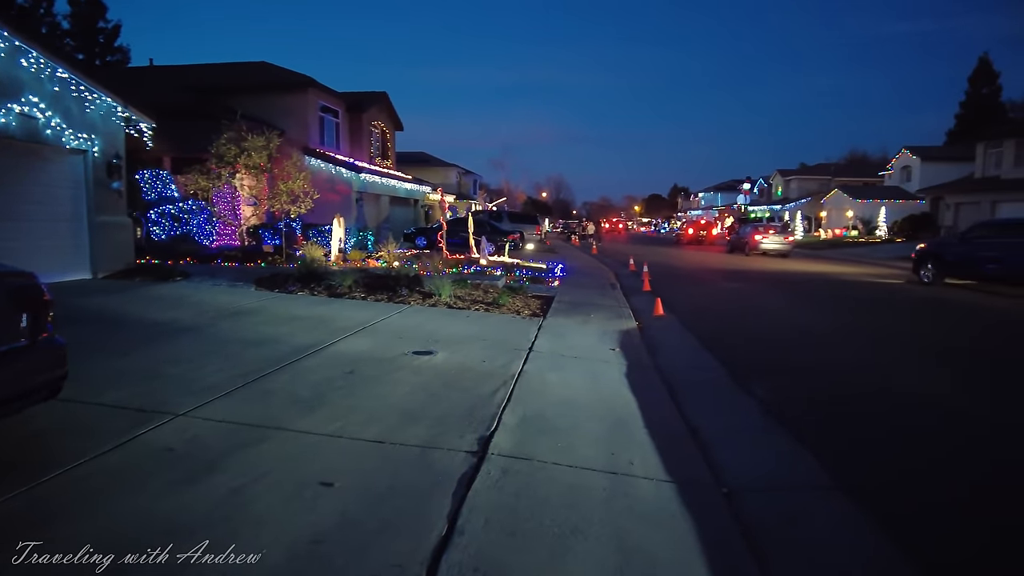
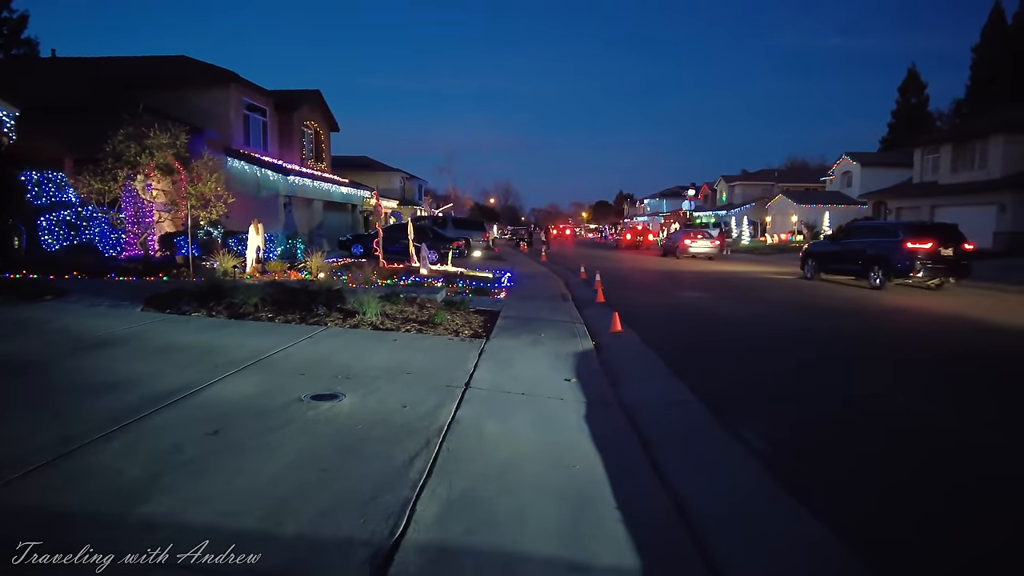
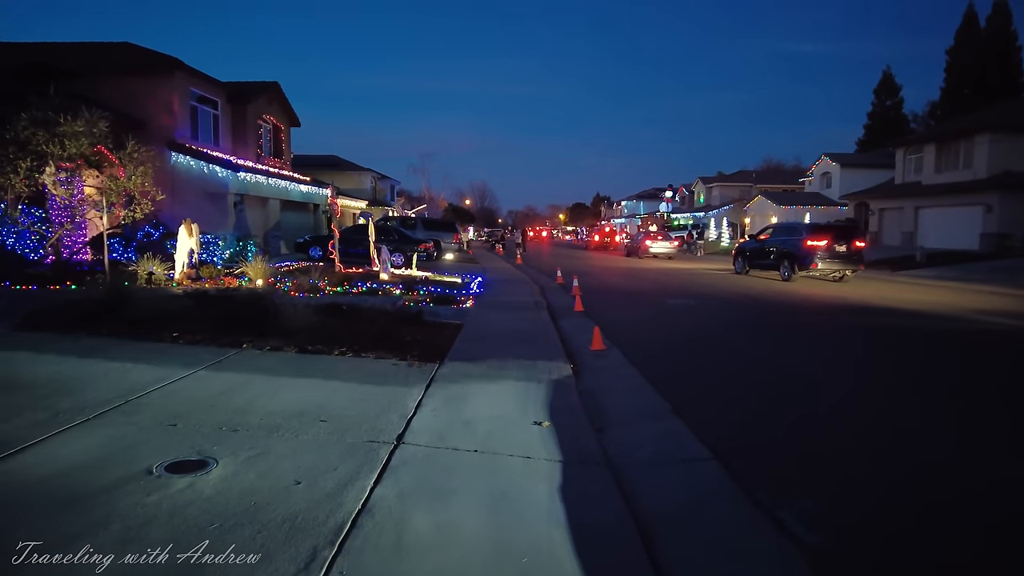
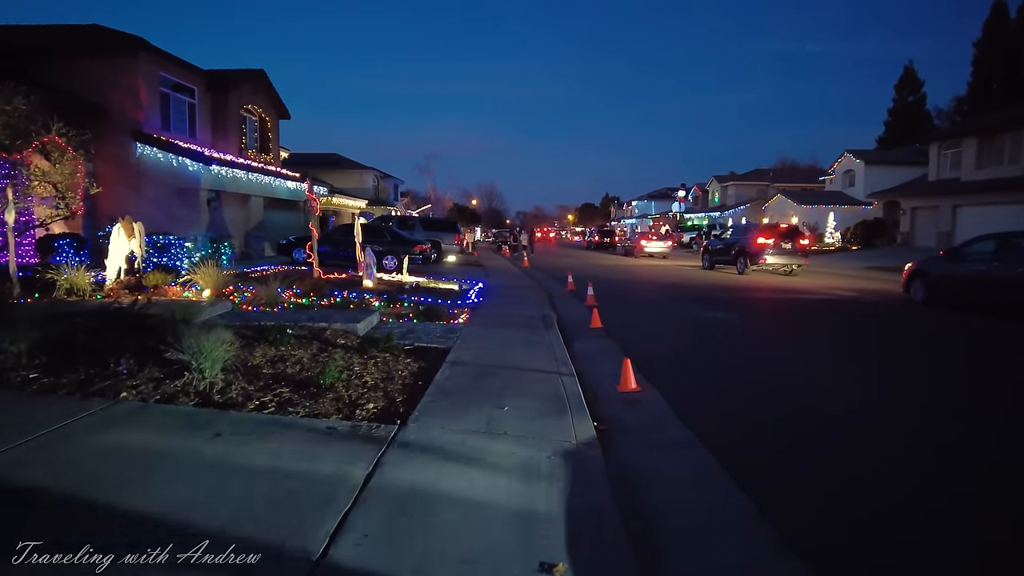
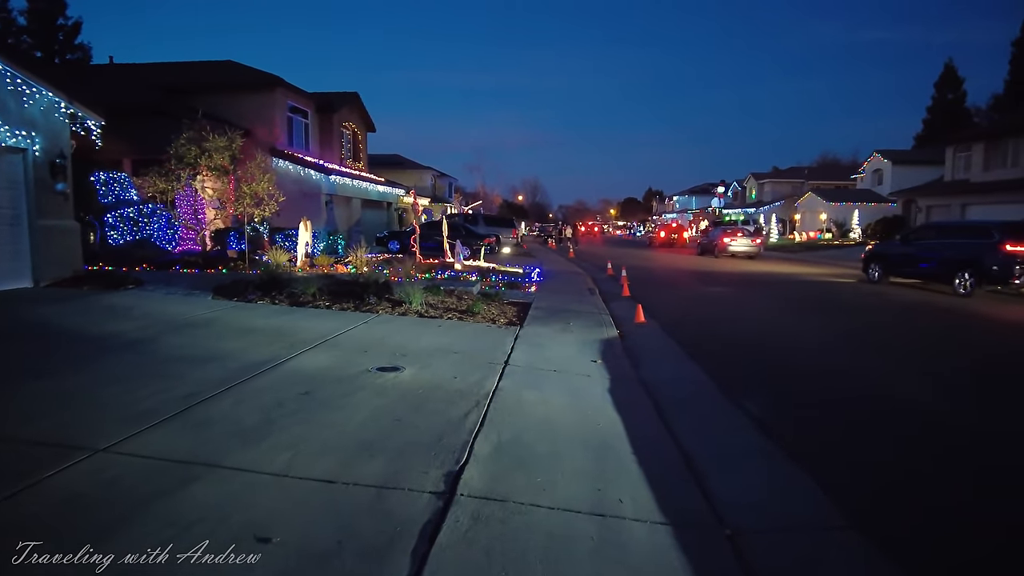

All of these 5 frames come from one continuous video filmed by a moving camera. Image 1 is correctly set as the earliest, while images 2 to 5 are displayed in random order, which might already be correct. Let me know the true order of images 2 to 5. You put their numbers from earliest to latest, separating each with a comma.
5, 2, 3, 4
